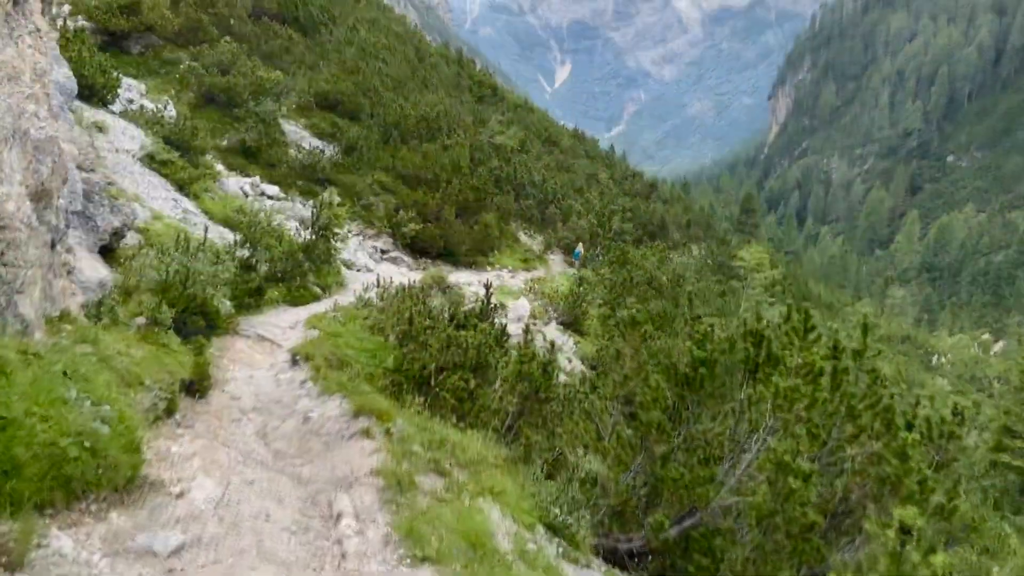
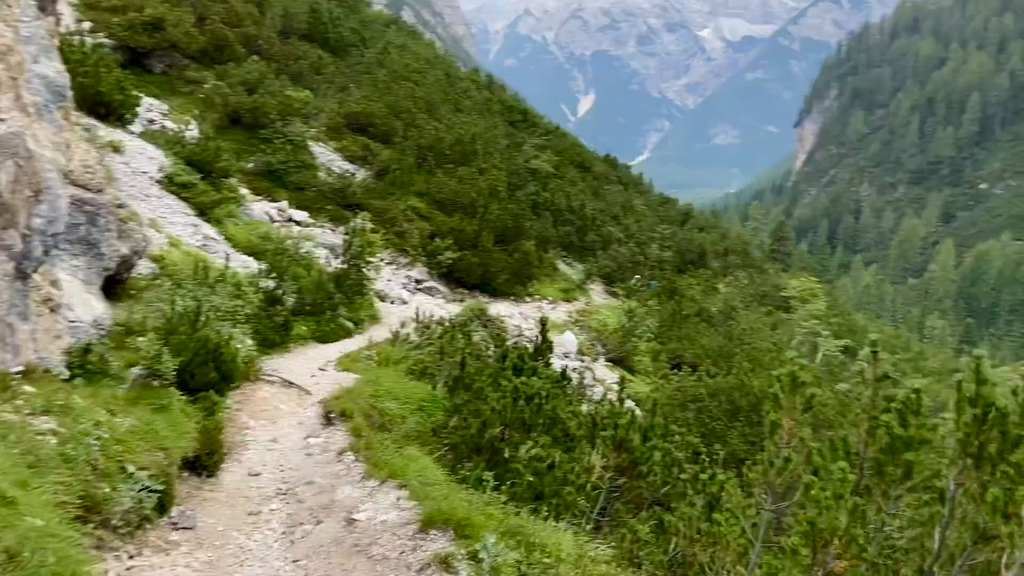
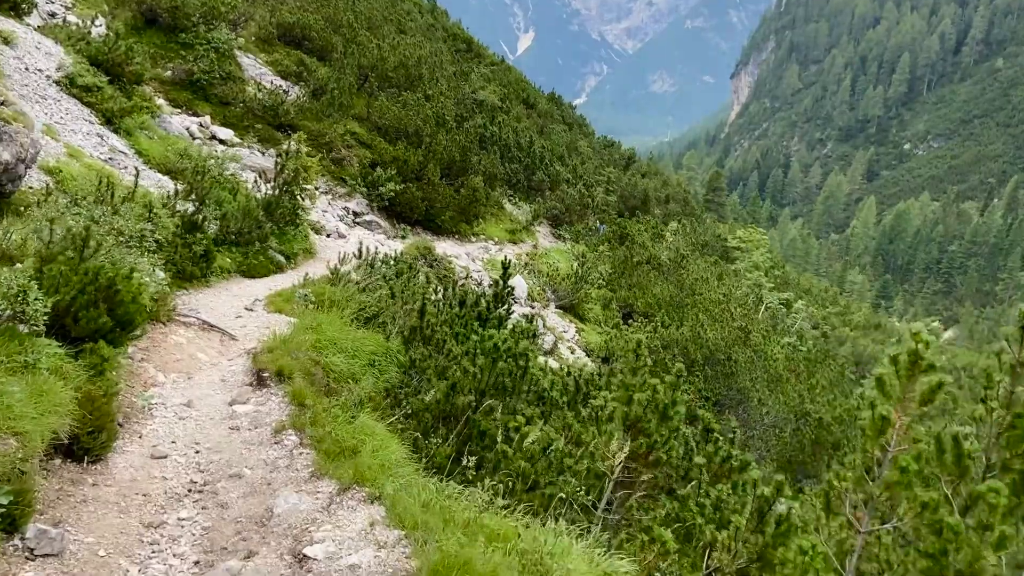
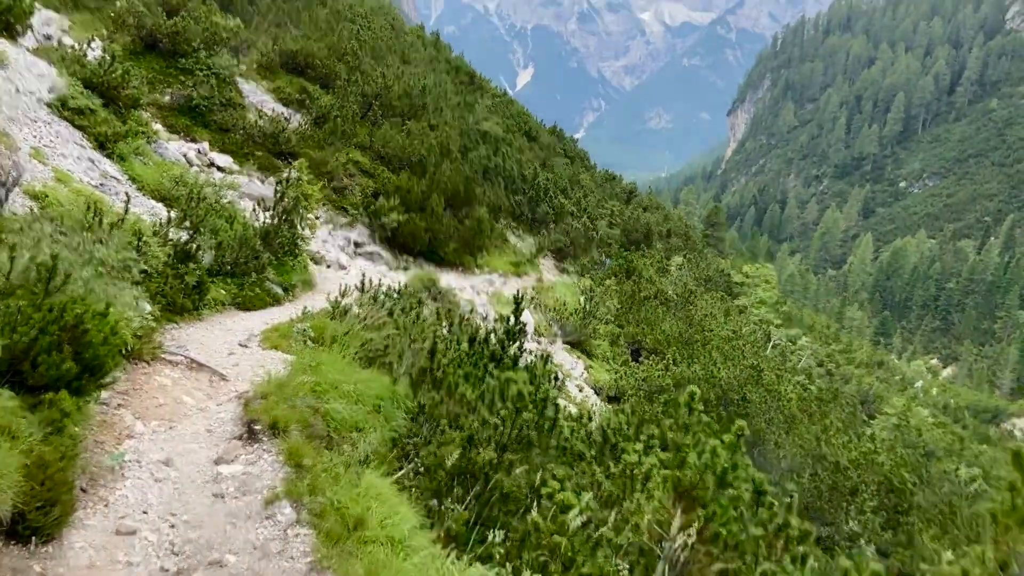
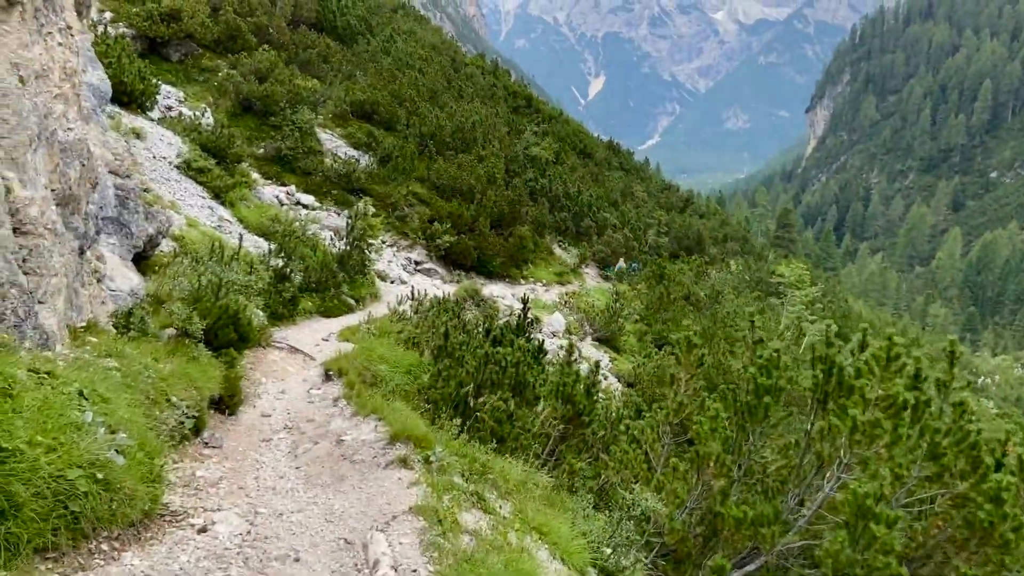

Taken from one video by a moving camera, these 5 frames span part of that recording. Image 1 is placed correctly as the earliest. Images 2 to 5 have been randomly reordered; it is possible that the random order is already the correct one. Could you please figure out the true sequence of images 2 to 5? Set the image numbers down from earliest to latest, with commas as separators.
5, 2, 3, 4
